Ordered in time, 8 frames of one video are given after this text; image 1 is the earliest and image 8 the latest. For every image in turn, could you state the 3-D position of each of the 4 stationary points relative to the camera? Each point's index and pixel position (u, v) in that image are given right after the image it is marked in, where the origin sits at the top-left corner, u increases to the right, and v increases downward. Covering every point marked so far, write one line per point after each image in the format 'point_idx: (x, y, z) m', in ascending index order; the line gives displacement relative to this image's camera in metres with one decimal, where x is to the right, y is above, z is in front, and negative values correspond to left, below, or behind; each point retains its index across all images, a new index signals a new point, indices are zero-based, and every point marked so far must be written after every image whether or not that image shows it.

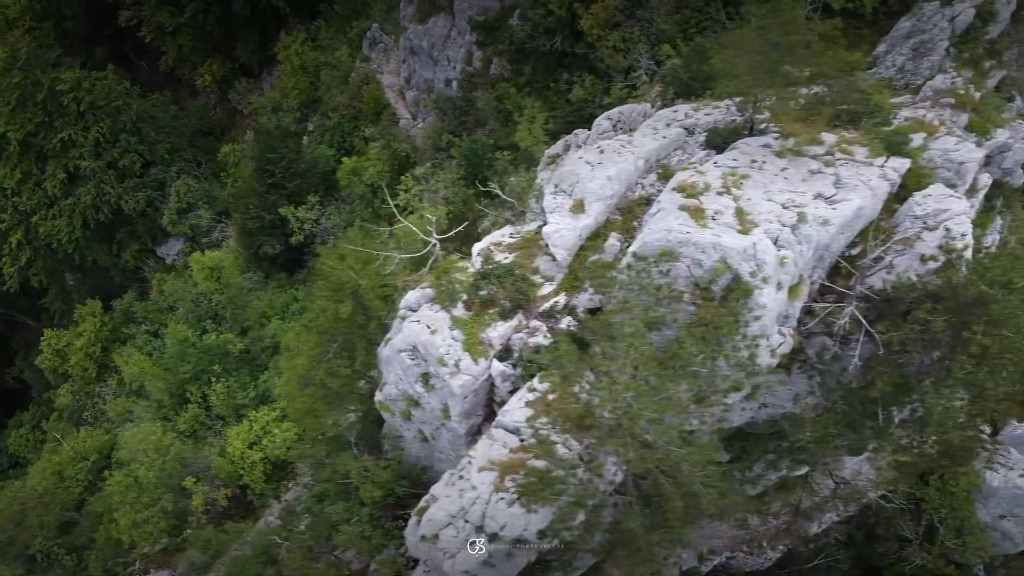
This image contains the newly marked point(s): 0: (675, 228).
0: (+2.1, +0.8, +8.6) m
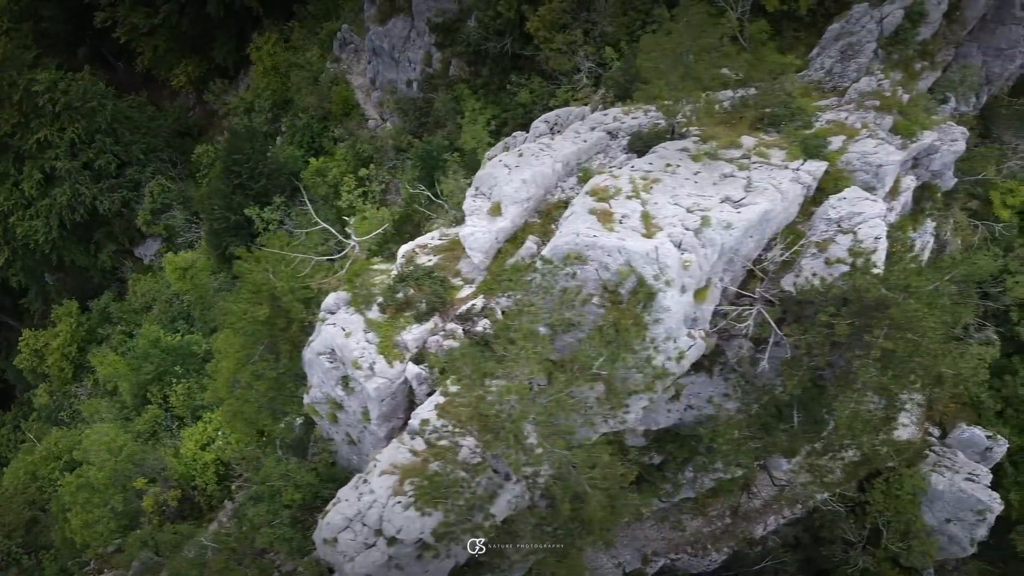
0: (+0.9, +0.7, +8.6) m
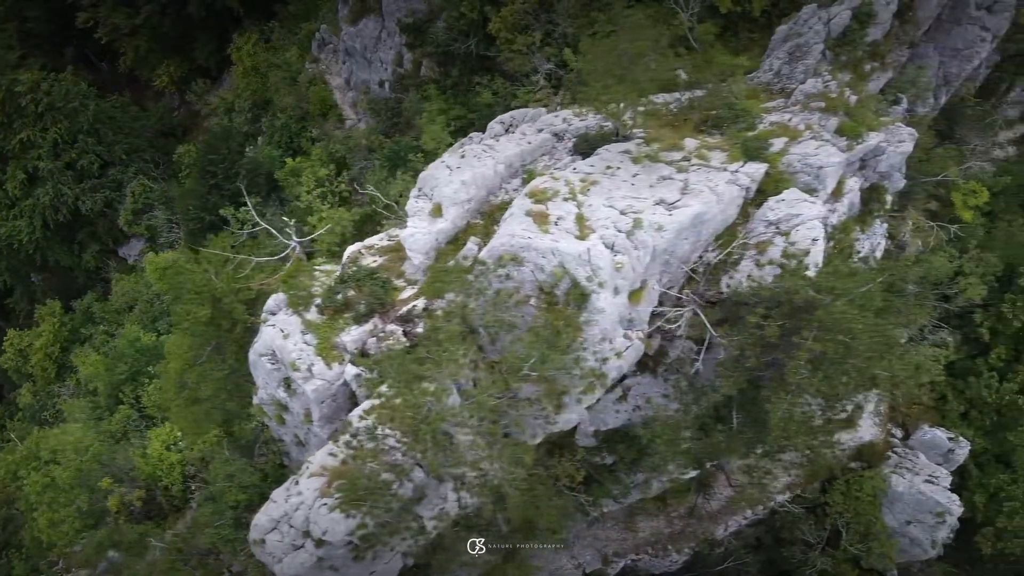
0: (+0.1, +0.7, +8.6) m
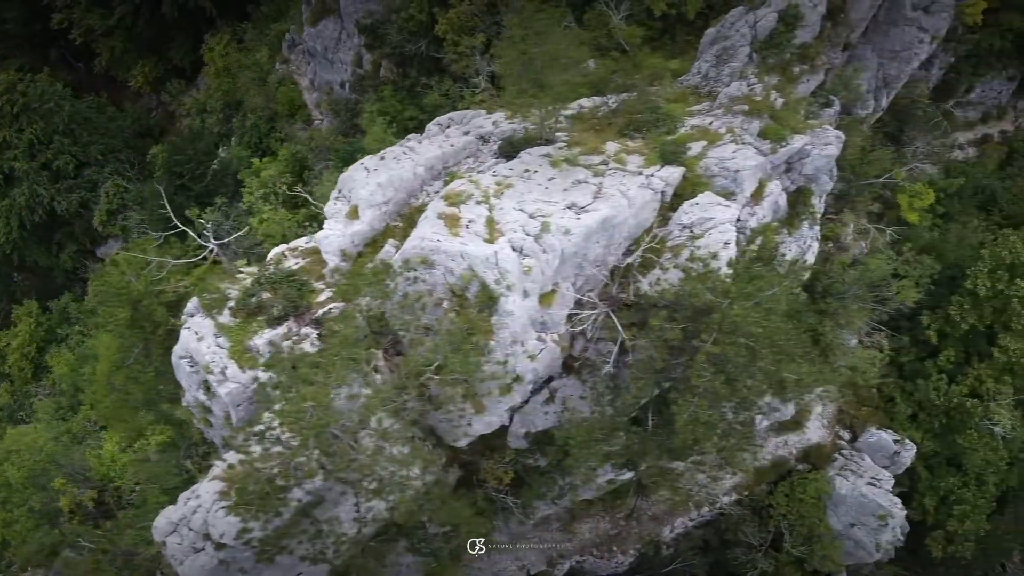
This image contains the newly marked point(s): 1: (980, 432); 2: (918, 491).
0: (-1.1, +0.7, +8.6) m
1: (+9.9, -3.0, +14.0) m
2: (+9.0, -4.5, +14.8) m
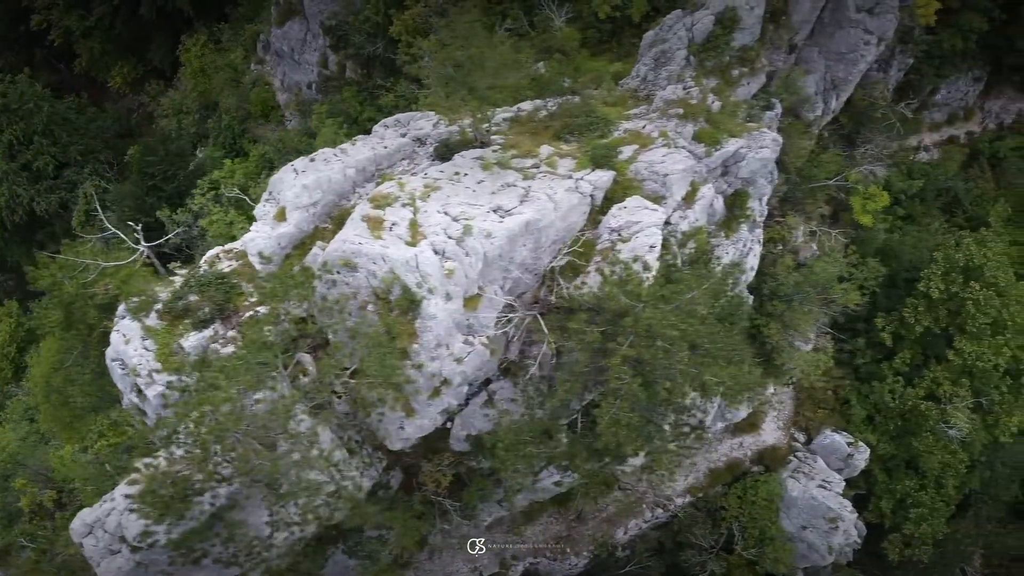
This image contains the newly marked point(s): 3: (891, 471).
0: (-2.1, +0.6, +8.6) m
1: (+8.9, -3.1, +14.0) m
2: (+8.1, -4.6, +14.8) m
3: (+8.4, -4.0, +14.8) m
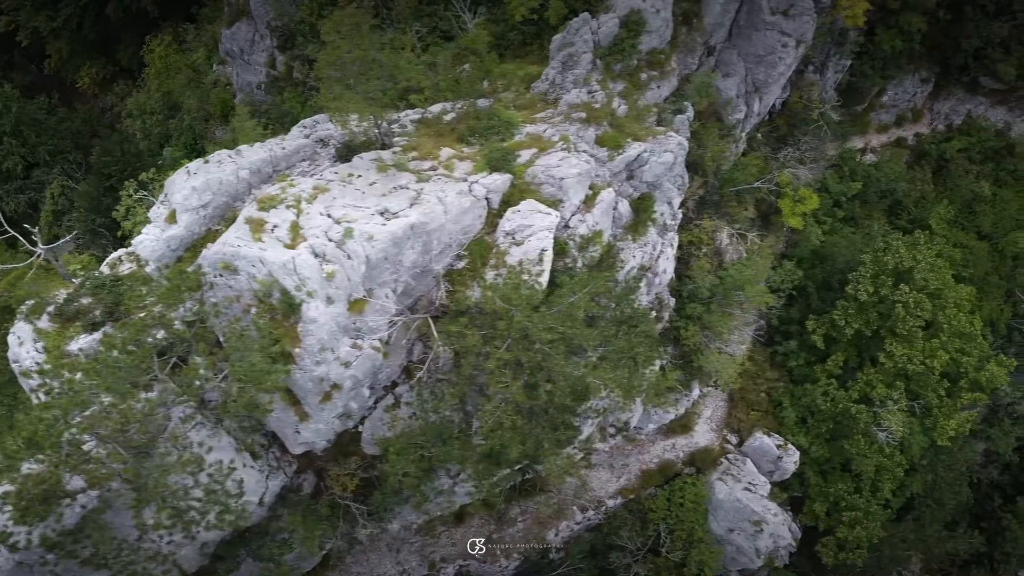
0: (-3.6, +0.6, +8.7) m
1: (+7.4, -3.1, +14.0) m
2: (+6.6, -4.6, +14.8) m
3: (+6.9, -4.1, +14.7) m
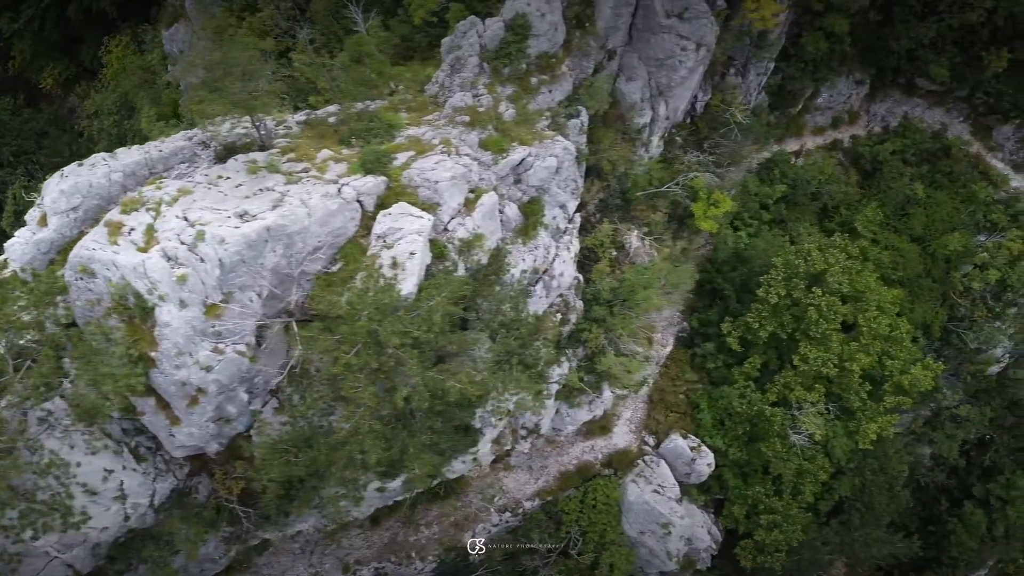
0: (-5.4, +0.6, +8.7) m
1: (+5.6, -3.2, +13.9) m
2: (+4.8, -4.7, +14.8) m
3: (+5.1, -4.2, +14.7) m
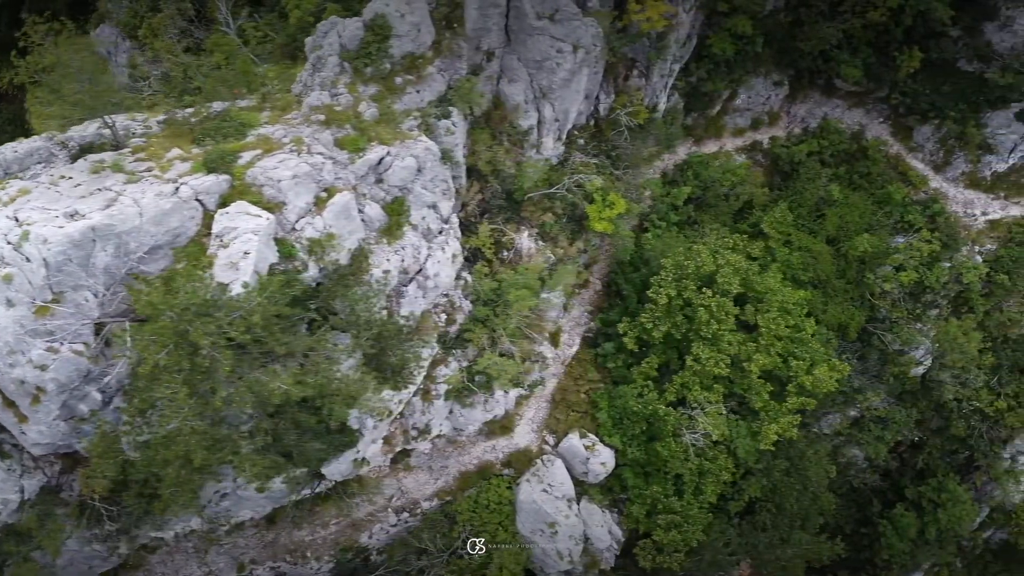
0: (-7.7, +0.6, +8.8) m
1: (+3.4, -3.2, +14.0) m
2: (+2.6, -4.7, +14.8) m
3: (+2.9, -4.2, +14.7) m
